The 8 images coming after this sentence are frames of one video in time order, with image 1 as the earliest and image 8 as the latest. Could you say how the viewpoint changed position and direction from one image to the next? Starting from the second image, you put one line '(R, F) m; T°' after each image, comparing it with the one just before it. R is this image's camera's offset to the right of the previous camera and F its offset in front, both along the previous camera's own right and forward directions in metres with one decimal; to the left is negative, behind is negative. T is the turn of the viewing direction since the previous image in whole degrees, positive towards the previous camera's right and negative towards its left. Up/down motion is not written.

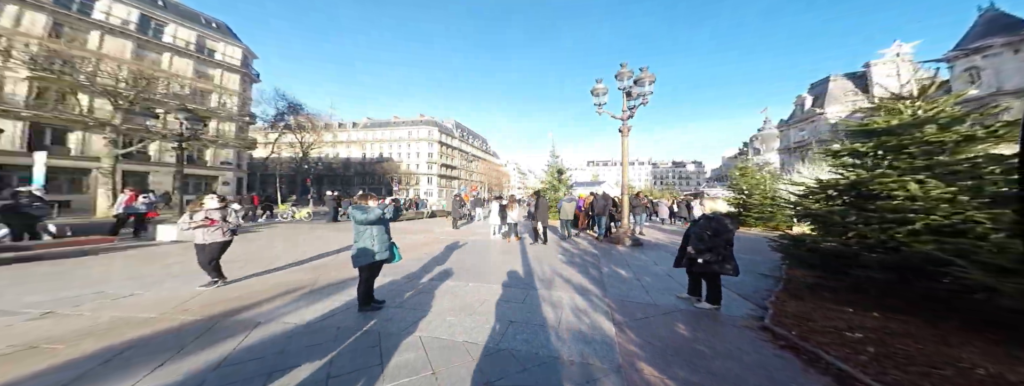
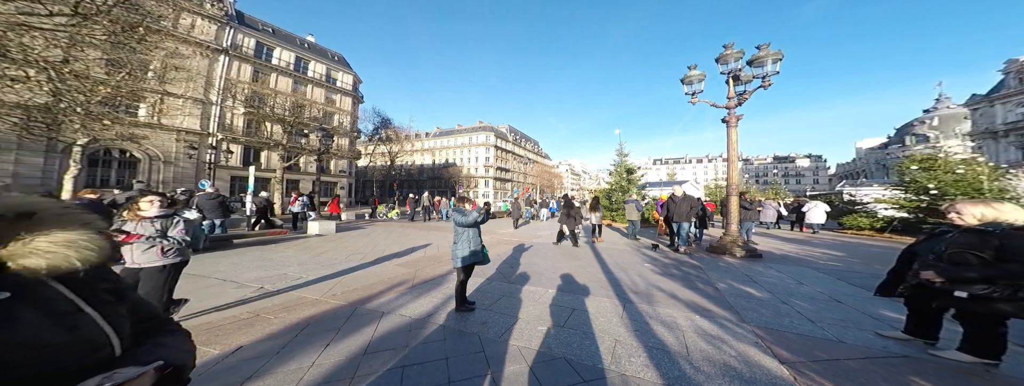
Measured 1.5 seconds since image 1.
(-0.5, +0.1) m; -10°
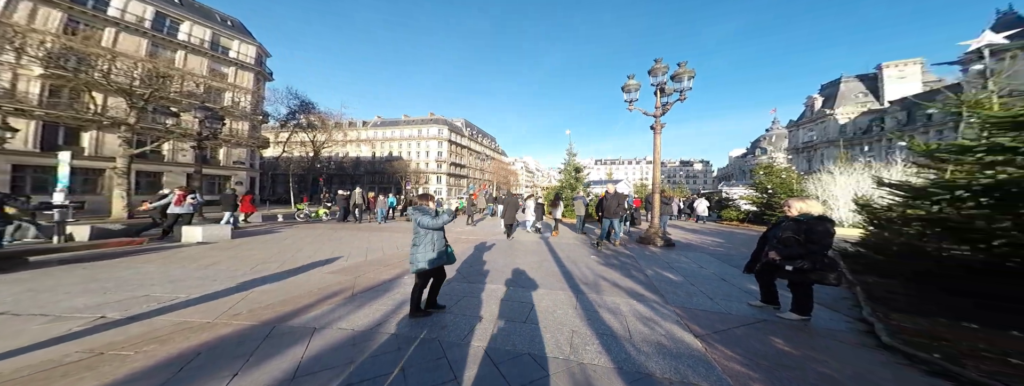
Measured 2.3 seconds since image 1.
(-0.1, -0.1) m; +11°
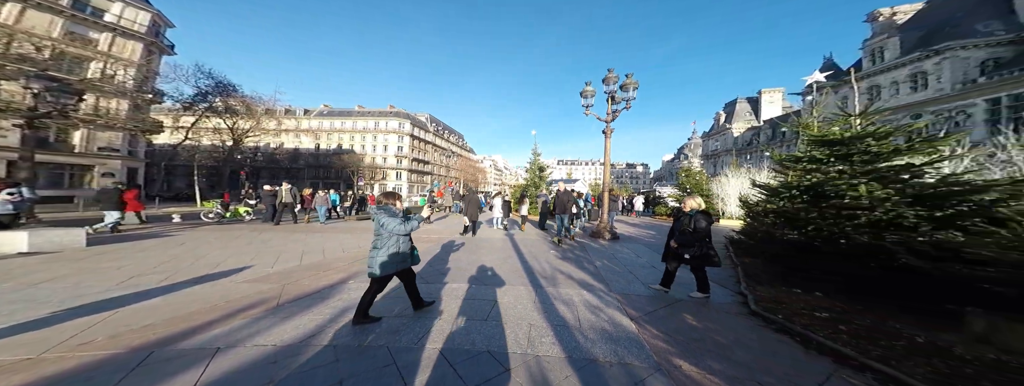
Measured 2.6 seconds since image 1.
(+0.1, -0.1) m; +7°
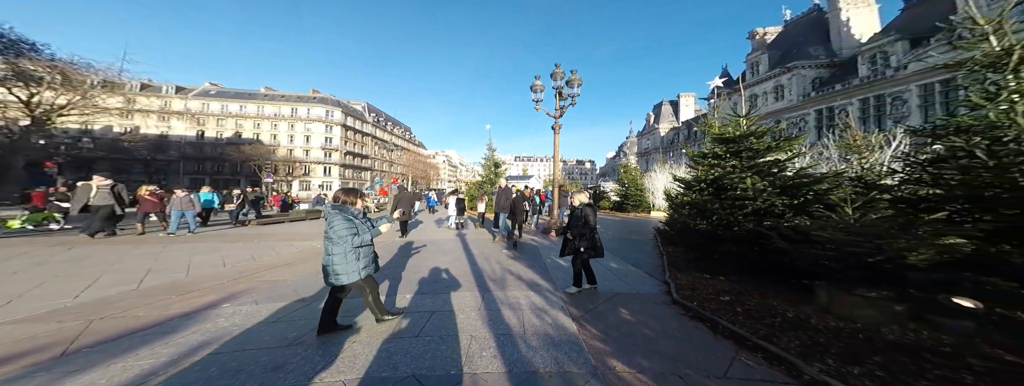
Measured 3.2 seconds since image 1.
(+0.1, +0.1) m; +9°
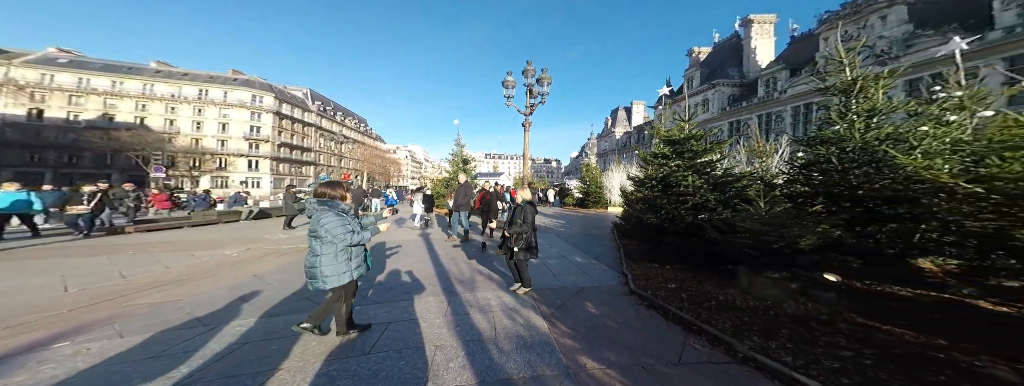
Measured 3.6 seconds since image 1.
(0.0, +0.1) m; +7°
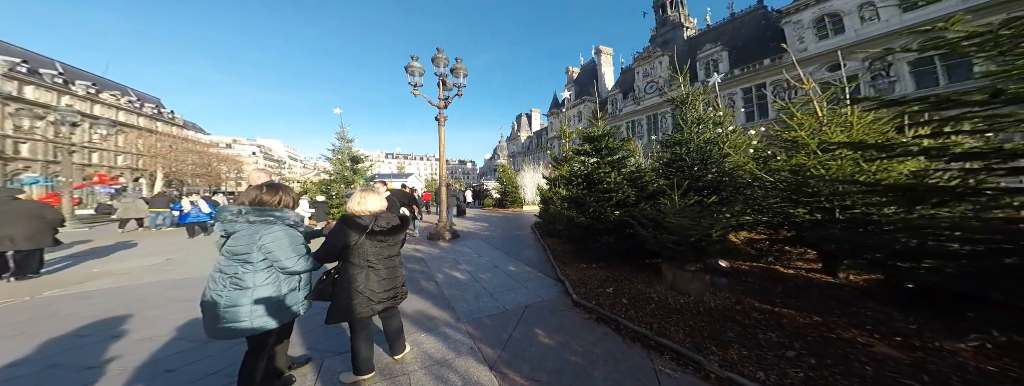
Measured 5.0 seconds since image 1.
(-0.2, +1.0) m; +21°
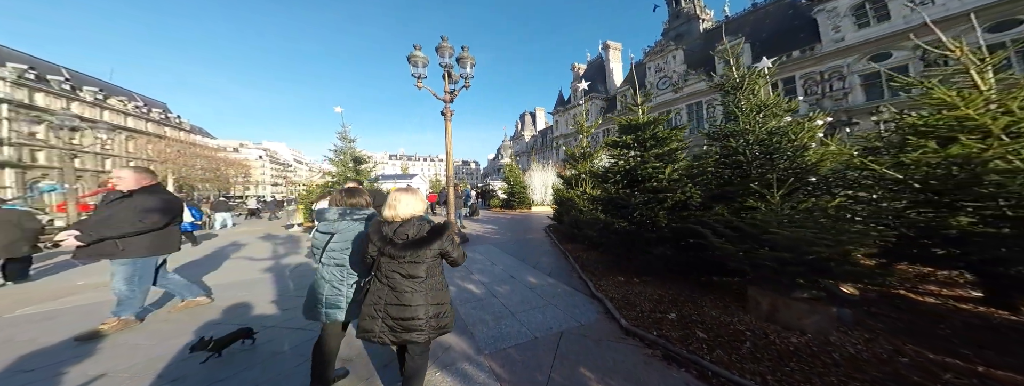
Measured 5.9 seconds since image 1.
(-0.3, +0.9) m; -2°
